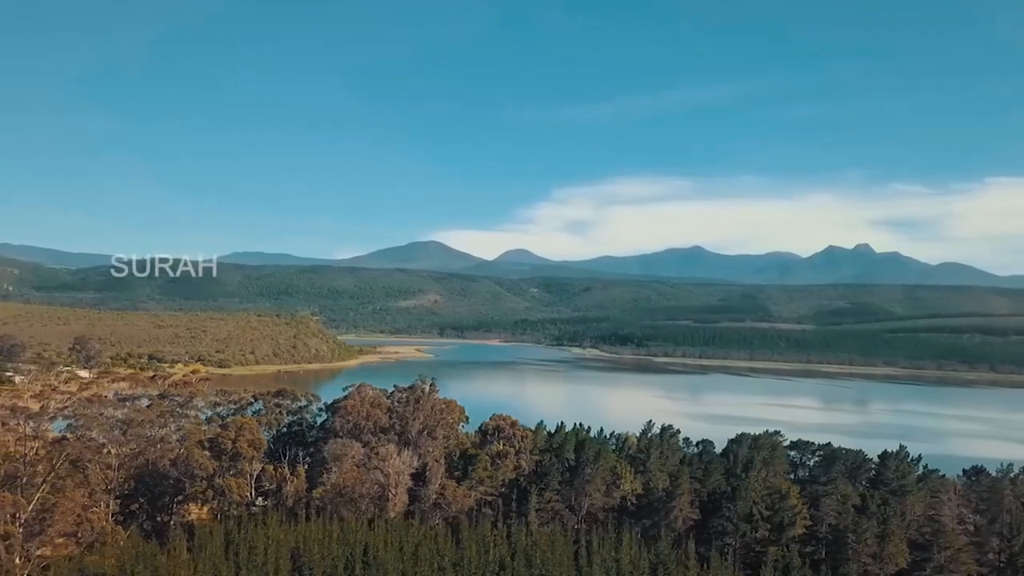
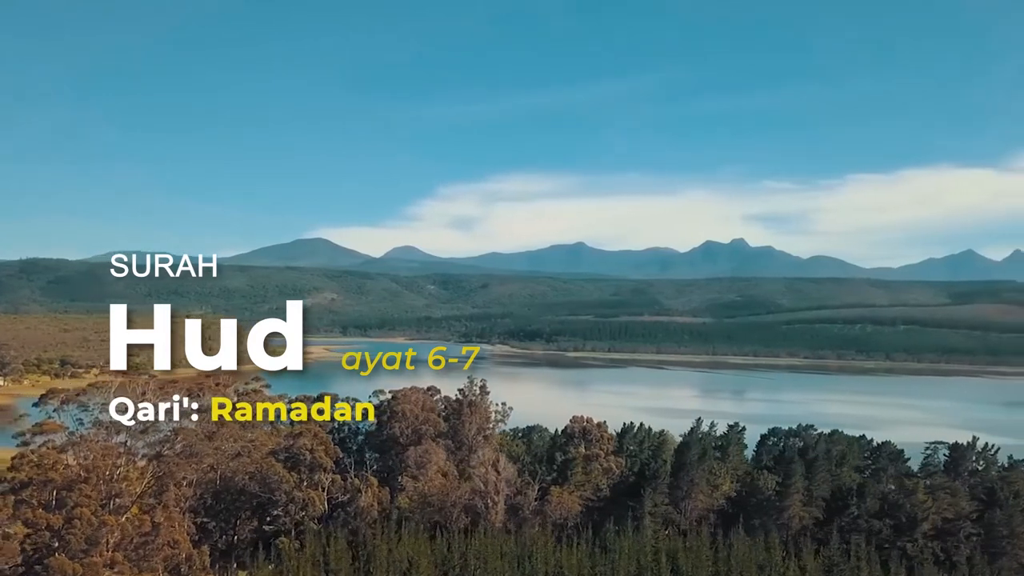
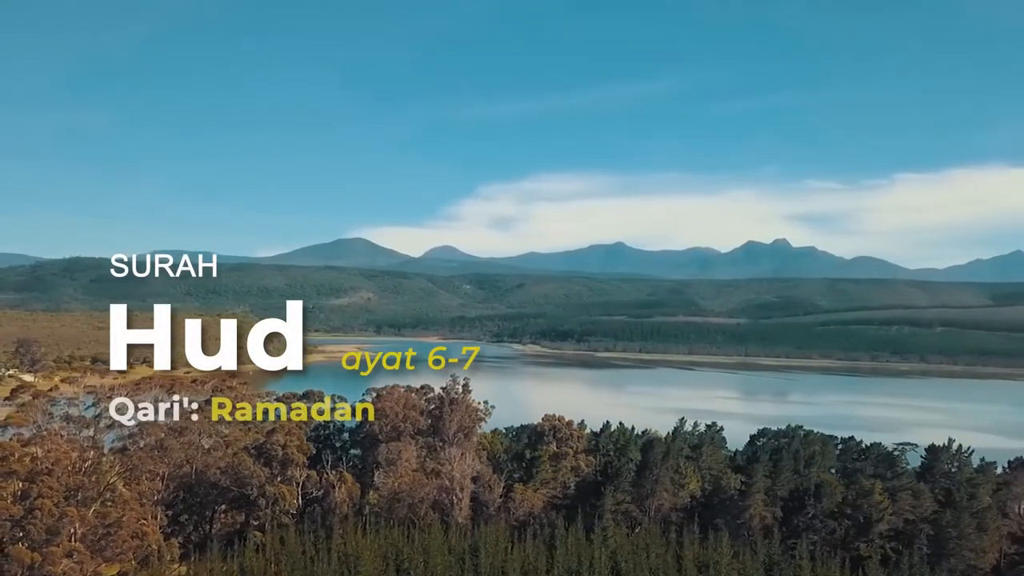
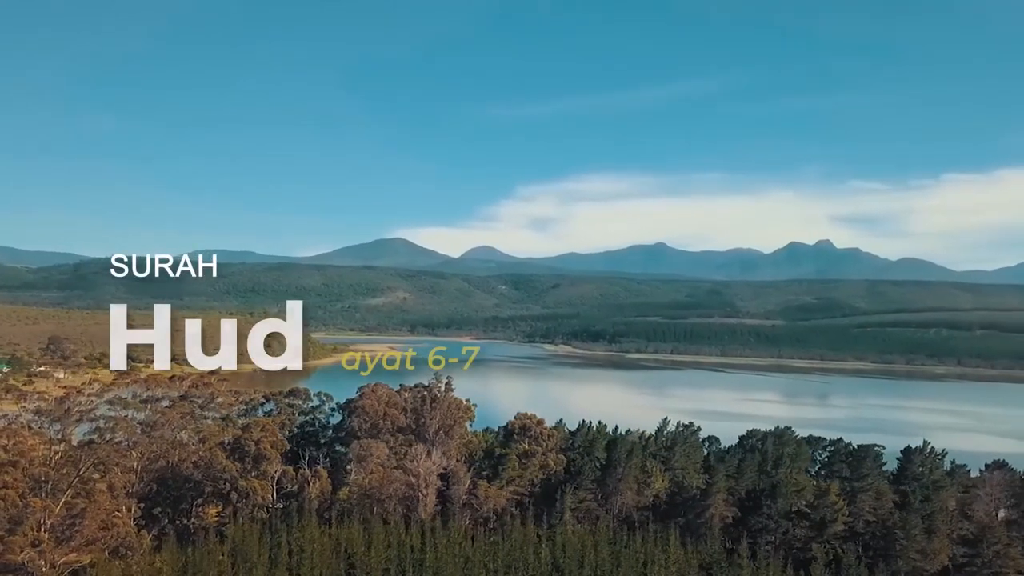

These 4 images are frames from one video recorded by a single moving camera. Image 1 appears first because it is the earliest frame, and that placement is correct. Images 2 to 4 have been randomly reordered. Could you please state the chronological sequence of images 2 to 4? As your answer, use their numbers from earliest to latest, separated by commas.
4, 3, 2
